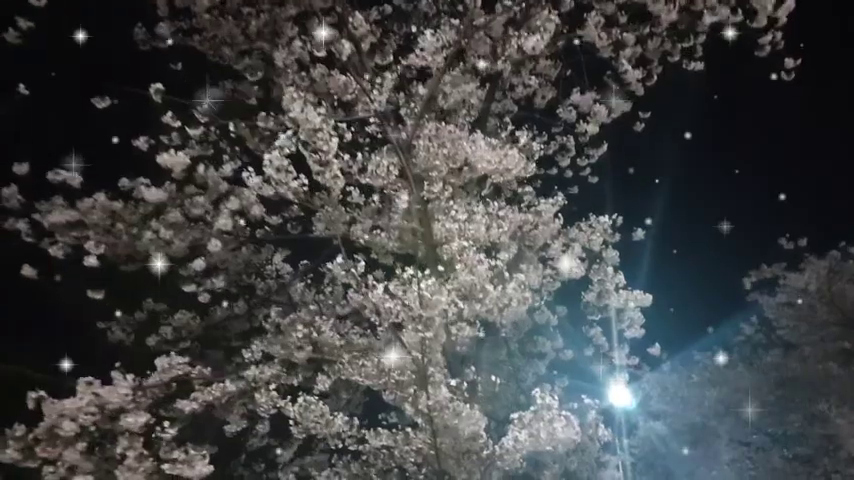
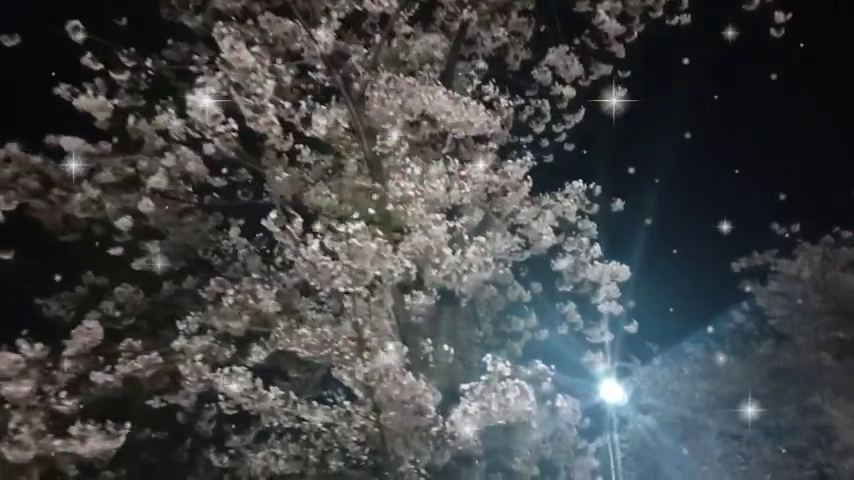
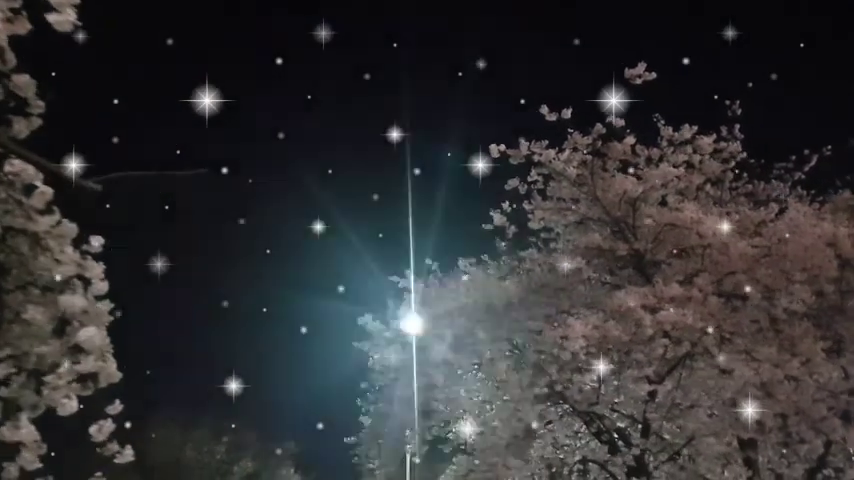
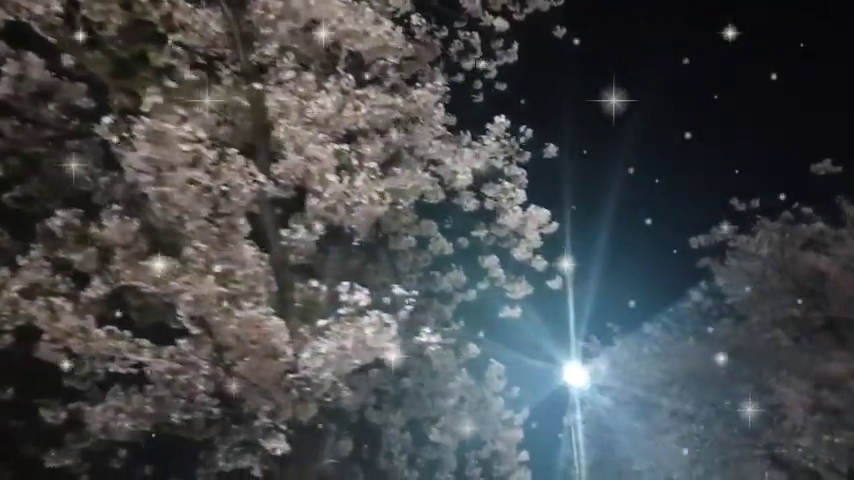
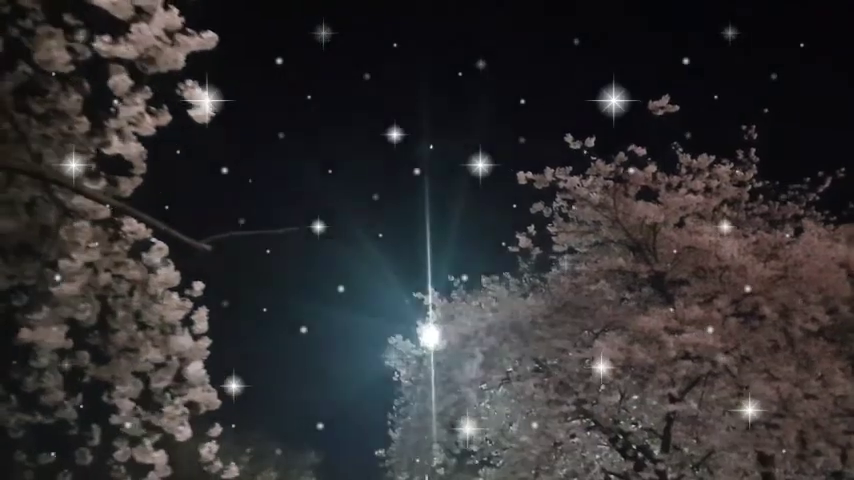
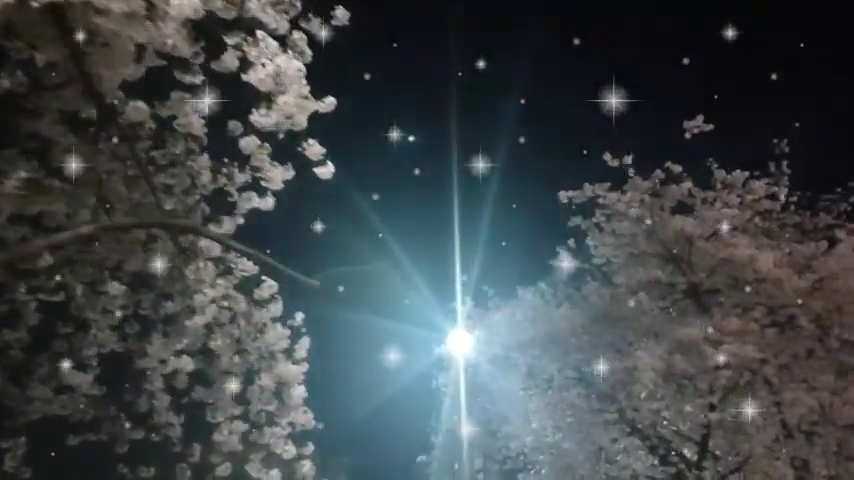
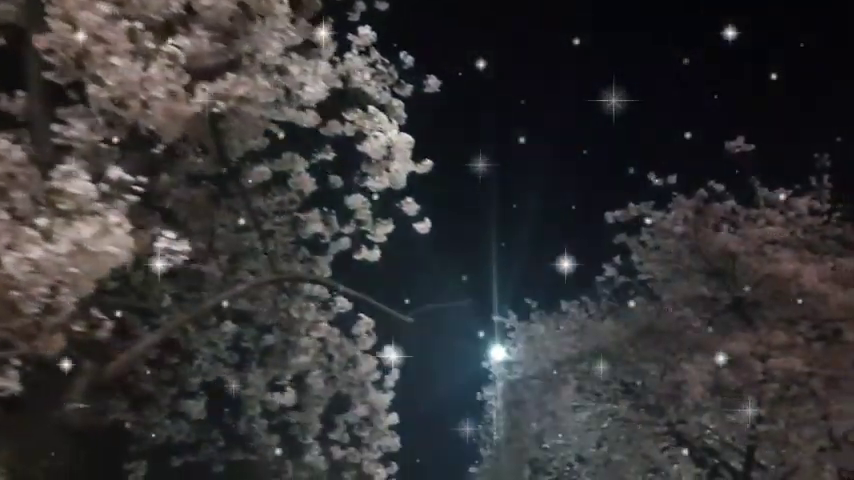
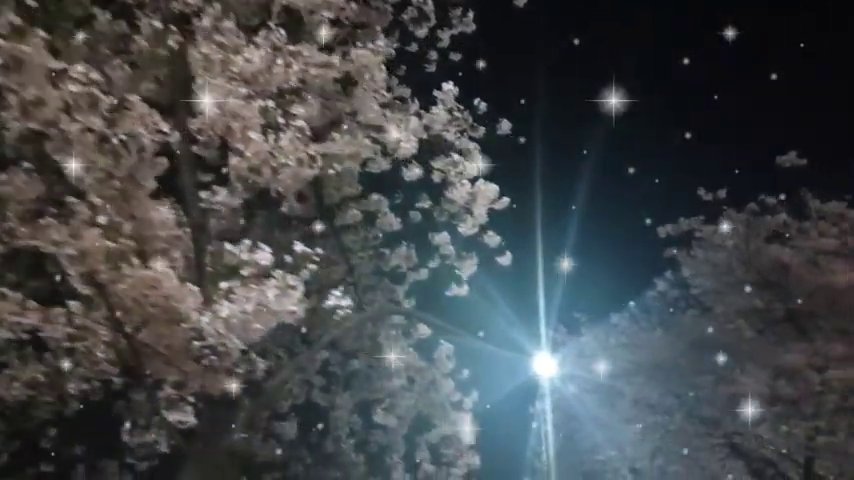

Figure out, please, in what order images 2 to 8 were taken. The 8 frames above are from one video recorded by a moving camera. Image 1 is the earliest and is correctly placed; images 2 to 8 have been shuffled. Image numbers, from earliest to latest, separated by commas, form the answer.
2, 4, 8, 7, 6, 5, 3
